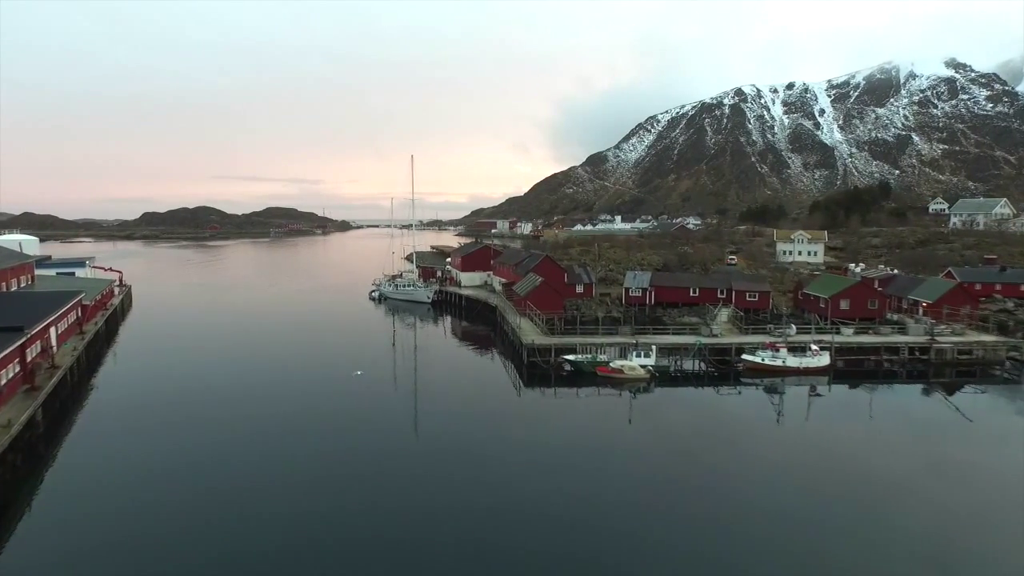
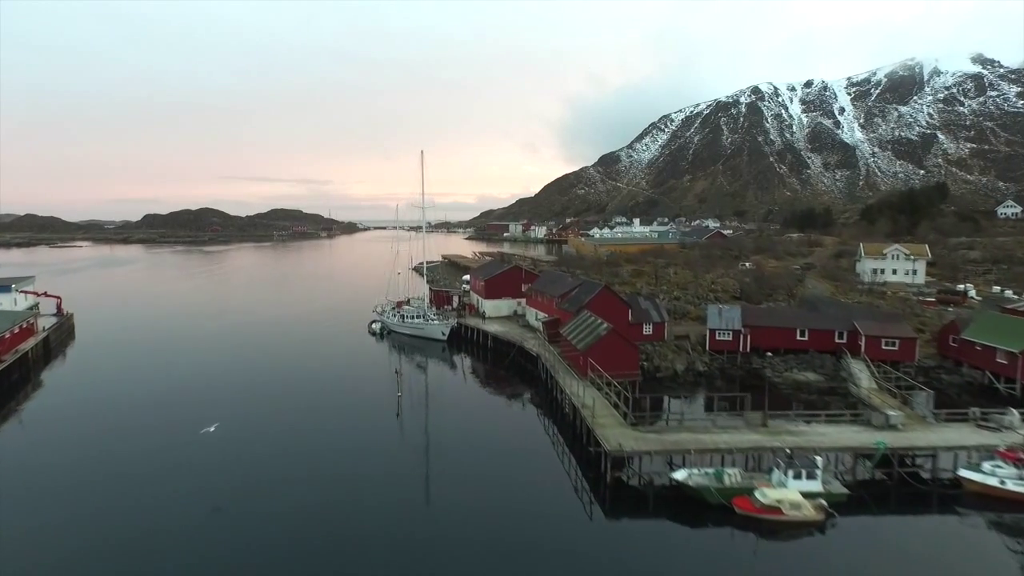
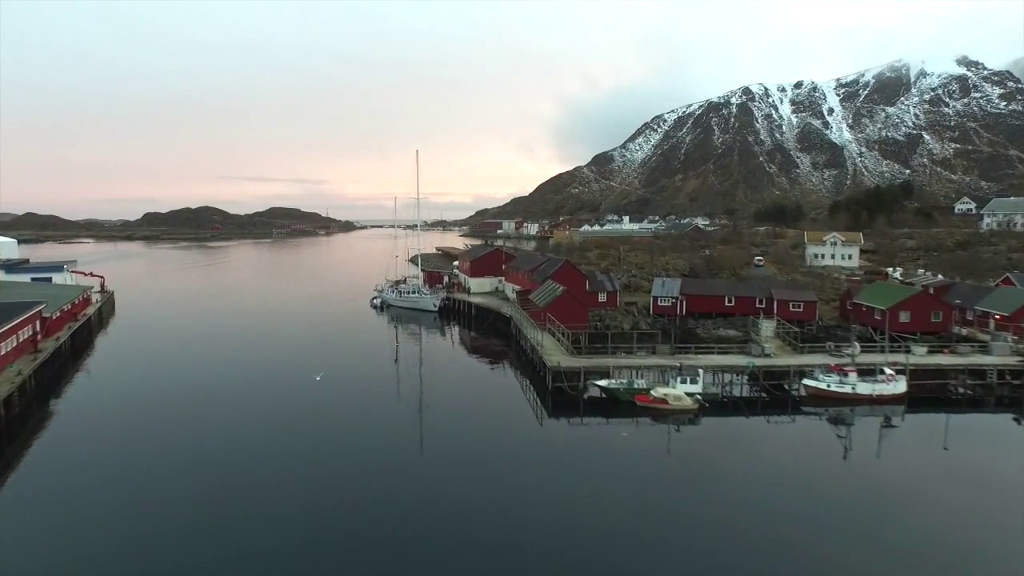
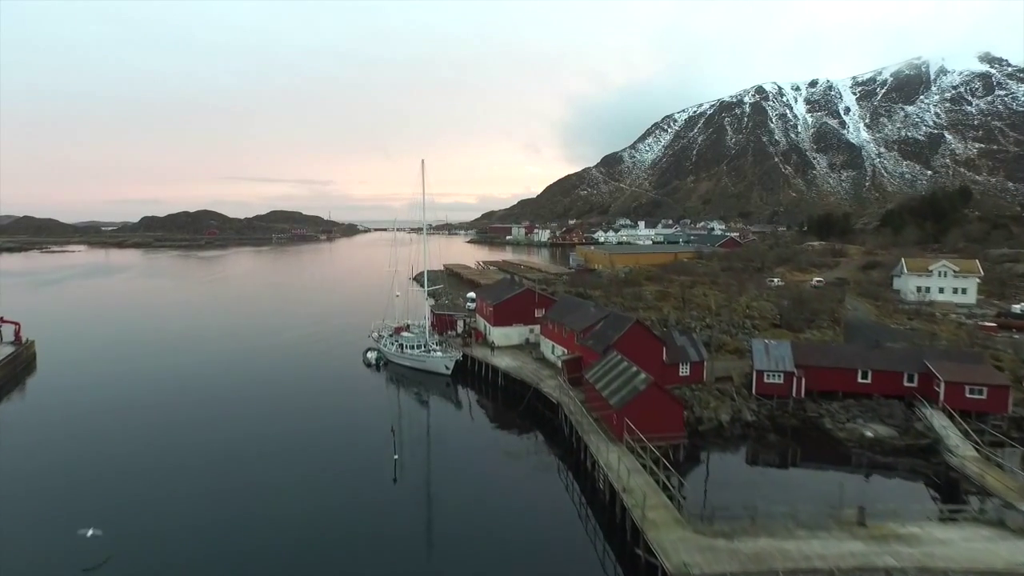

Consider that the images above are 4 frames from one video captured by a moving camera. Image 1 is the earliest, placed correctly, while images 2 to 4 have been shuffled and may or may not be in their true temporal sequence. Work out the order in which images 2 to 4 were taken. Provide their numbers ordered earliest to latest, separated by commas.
3, 2, 4
